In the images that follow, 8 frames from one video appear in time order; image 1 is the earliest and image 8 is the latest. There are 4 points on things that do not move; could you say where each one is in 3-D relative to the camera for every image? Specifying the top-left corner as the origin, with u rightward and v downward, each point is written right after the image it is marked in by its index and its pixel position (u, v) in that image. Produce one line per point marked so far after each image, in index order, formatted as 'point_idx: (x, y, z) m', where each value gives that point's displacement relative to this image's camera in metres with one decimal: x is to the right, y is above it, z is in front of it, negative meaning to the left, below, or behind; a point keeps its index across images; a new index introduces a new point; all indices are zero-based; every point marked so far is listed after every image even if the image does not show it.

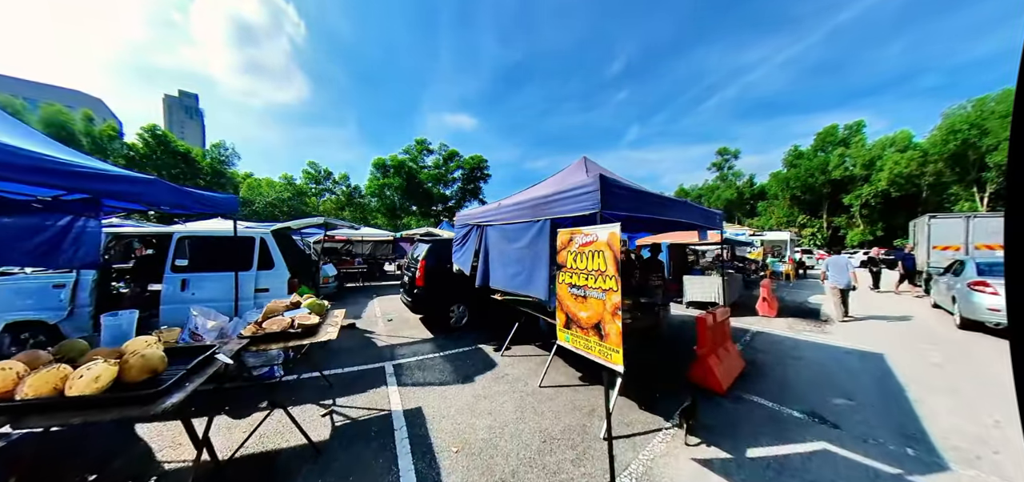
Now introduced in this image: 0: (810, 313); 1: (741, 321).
0: (+7.0, -1.7, +6.5) m
1: (+4.9, -1.7, +5.9) m
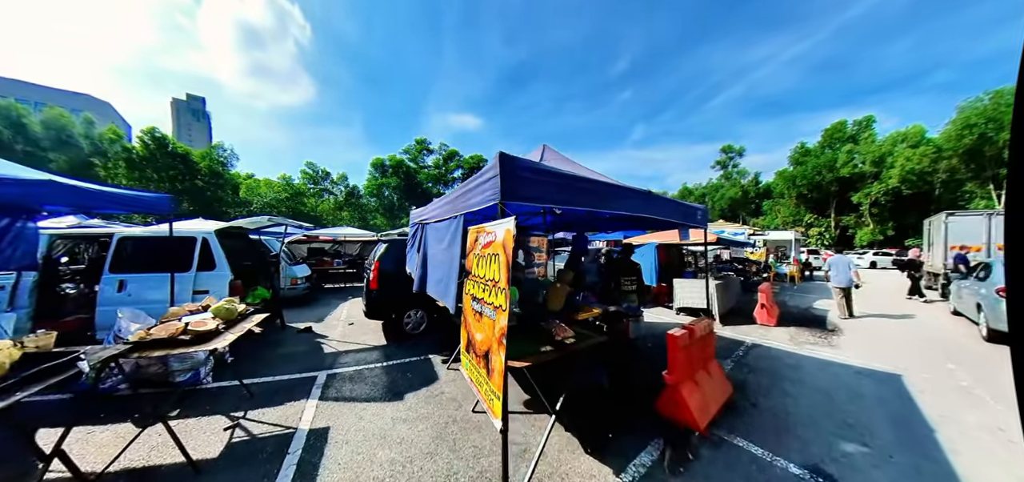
0: (+6.3, -1.7, +5.8) m
1: (+4.2, -1.7, +5.2) m
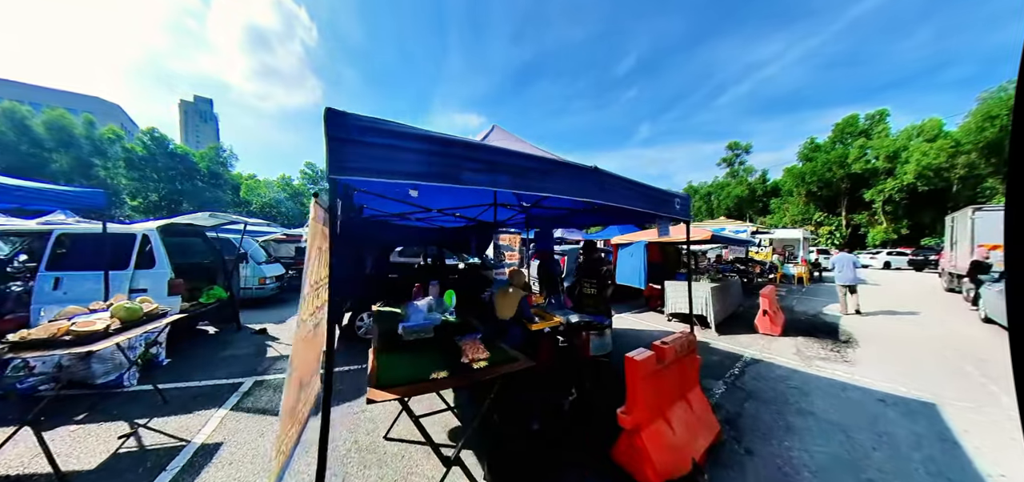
0: (+5.8, -1.6, +5.1) m
1: (+3.6, -1.7, +4.5) m
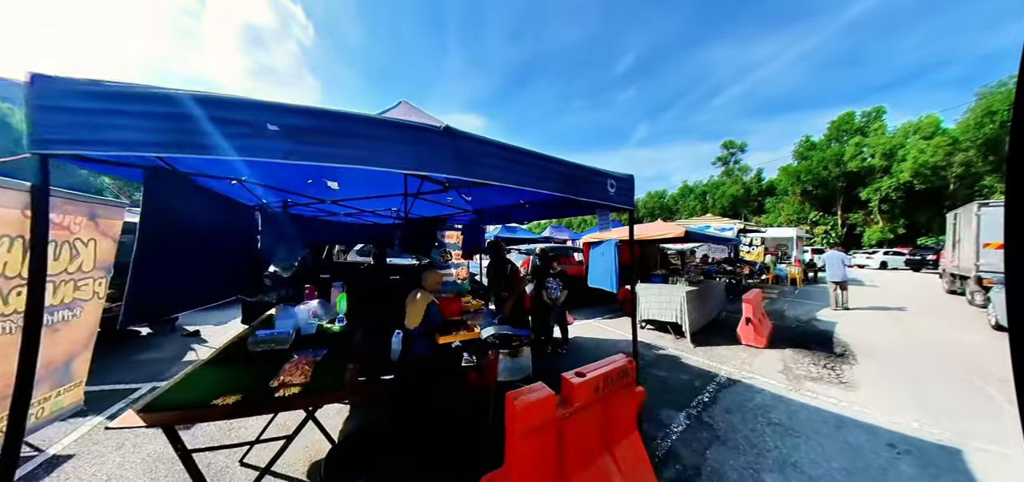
0: (+4.9, -1.6, +4.4) m
1: (+2.7, -1.6, +3.8) m
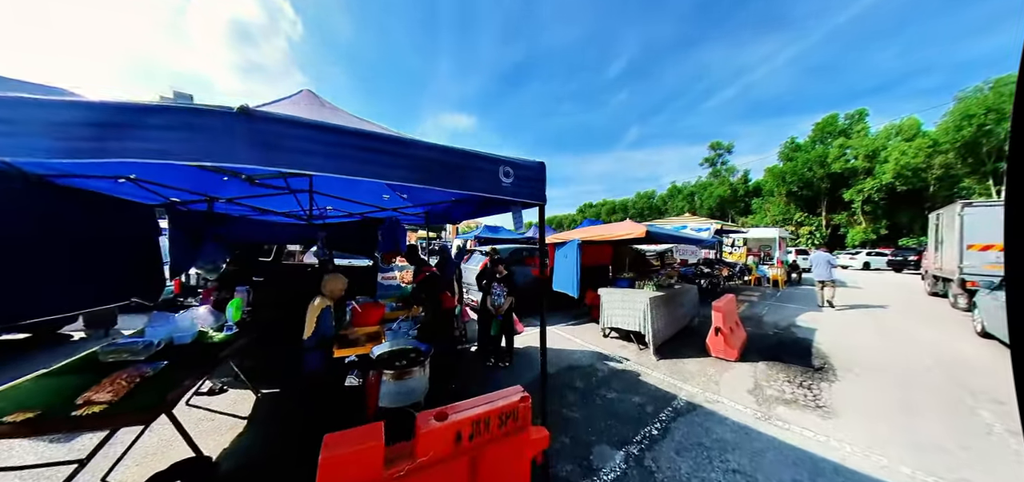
0: (+4.1, -1.6, +4.0) m
1: (+1.9, -1.6, +3.3) m
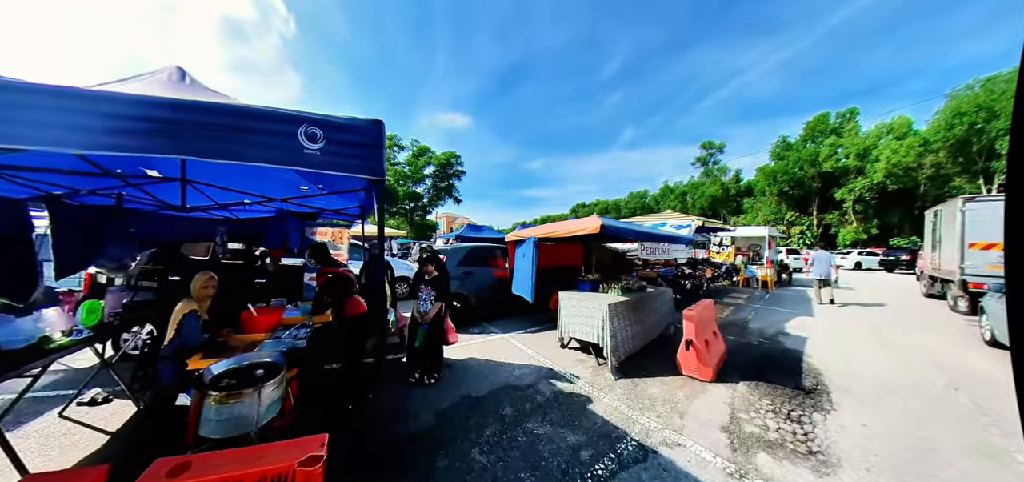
0: (+3.3, -1.5, +3.4) m
1: (+1.1, -1.5, +2.7) m
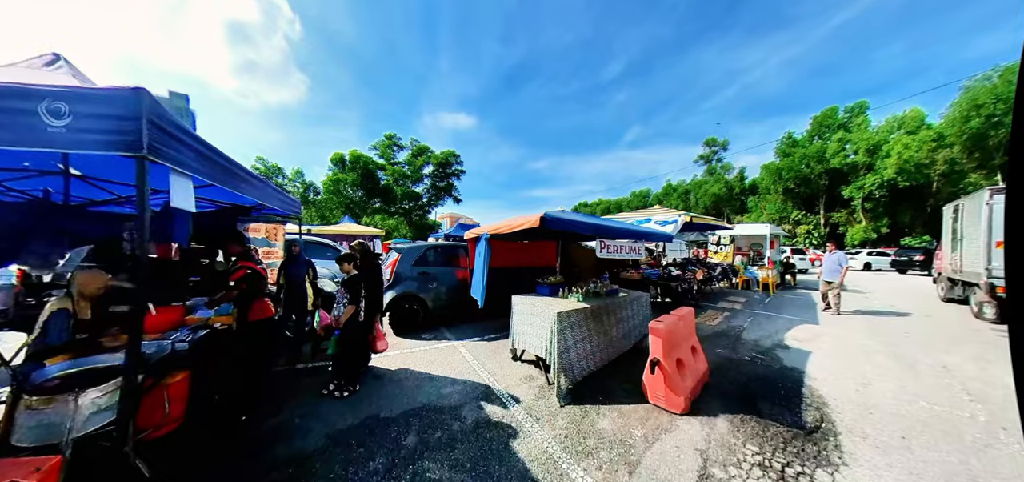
0: (+2.6, -1.5, +2.7) m
1: (+0.4, -1.5, +2.1) m
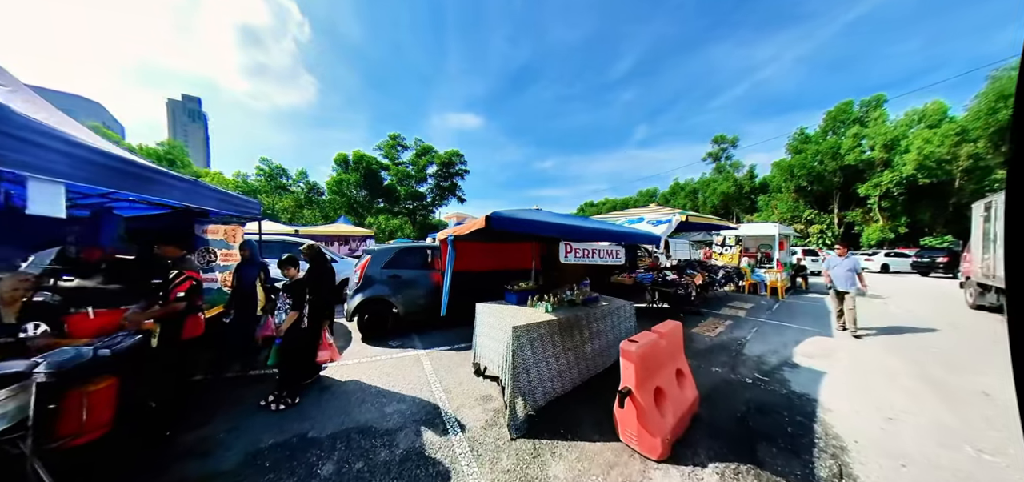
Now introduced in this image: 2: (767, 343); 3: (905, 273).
0: (+2.2, -1.5, +2.2) m
1: (0.0, -1.5, +1.6) m
2: (+3.8, -1.5, +4.1) m
3: (+22.5, -1.8, +15.7) m
